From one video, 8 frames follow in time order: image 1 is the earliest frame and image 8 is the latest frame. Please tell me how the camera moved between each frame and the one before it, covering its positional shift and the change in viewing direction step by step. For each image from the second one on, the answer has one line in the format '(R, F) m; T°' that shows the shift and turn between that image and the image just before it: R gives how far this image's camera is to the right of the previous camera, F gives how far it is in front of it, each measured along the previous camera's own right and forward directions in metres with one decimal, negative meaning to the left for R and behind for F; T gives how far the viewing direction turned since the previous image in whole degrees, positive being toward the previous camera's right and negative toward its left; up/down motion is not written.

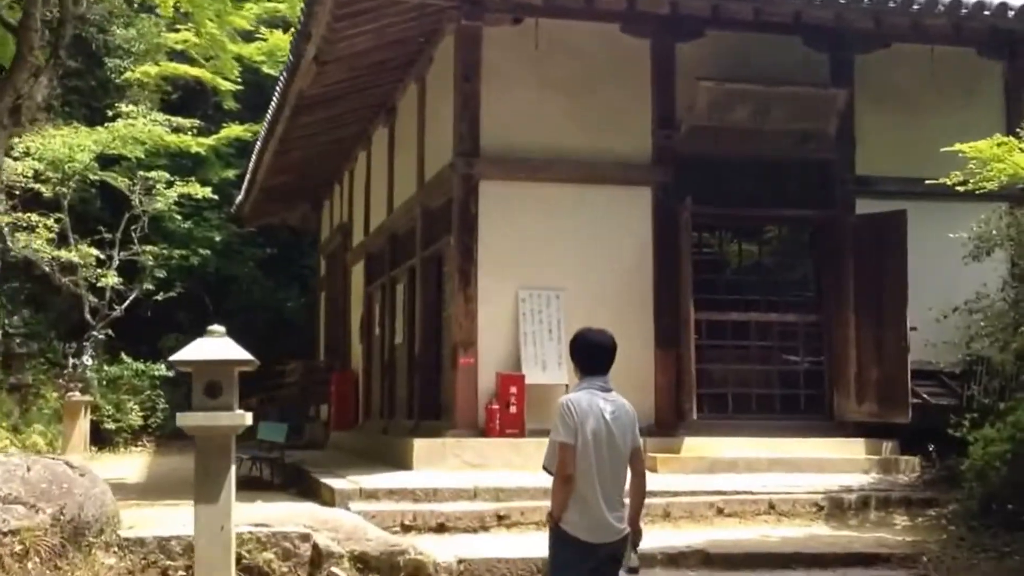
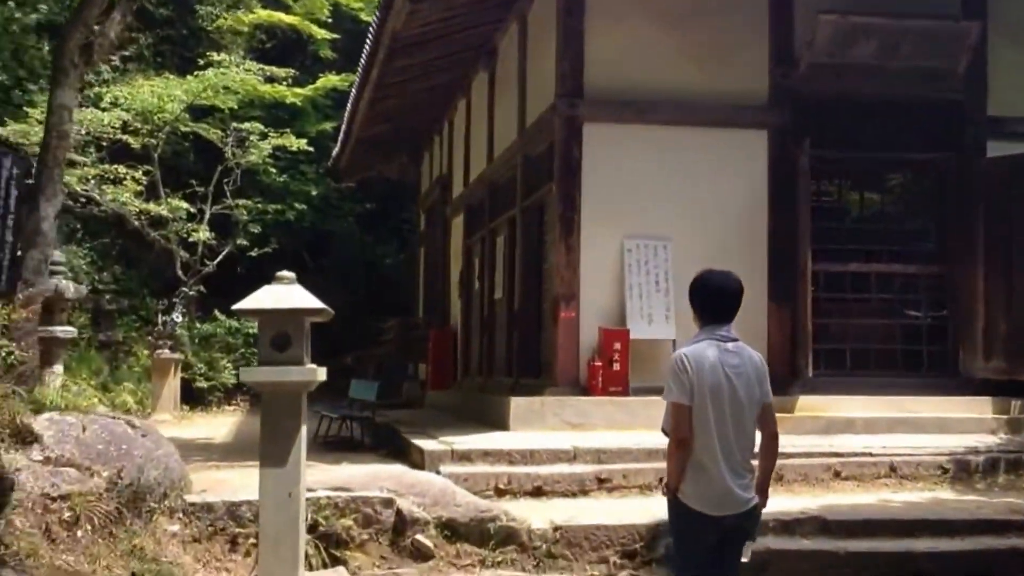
(0.0, +0.5) m; -5°
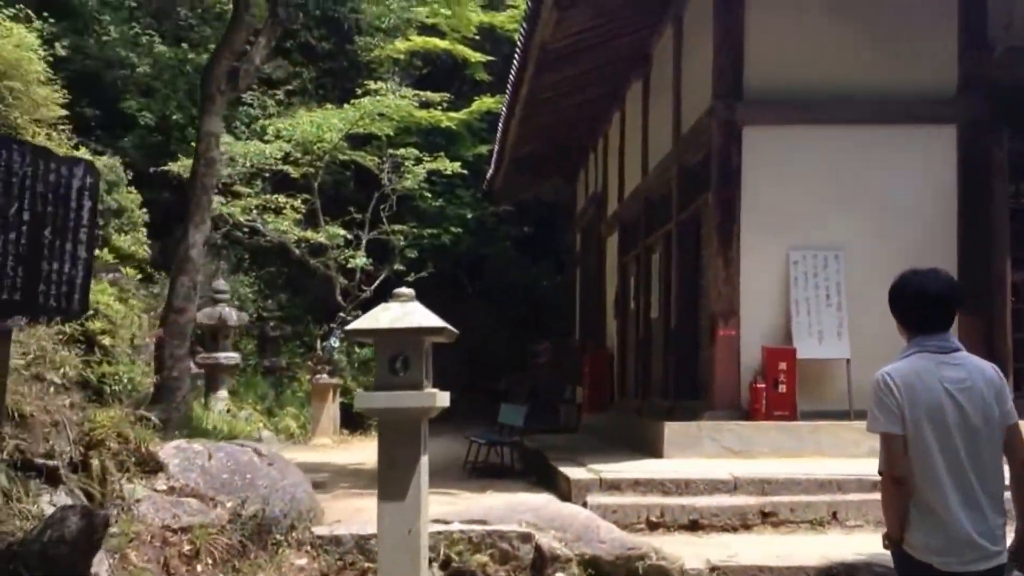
(+0.1, +0.4) m; -8°
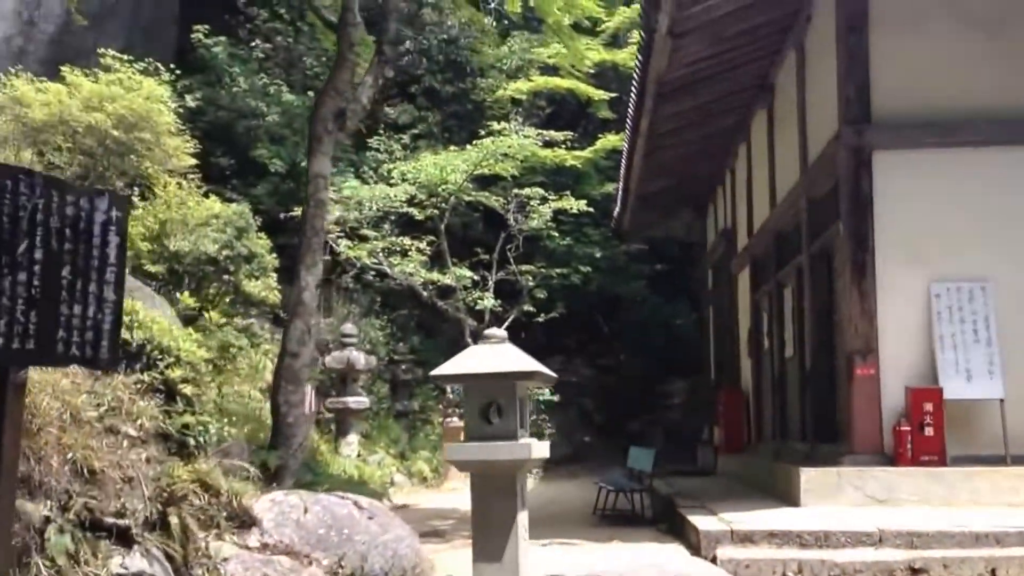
(+0.1, +0.3) m; -7°
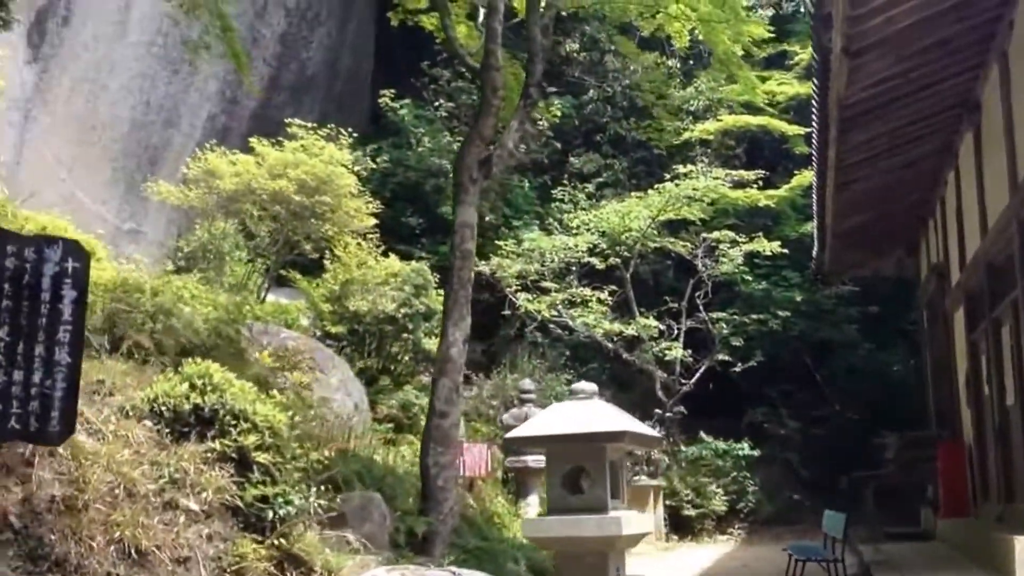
(+0.3, +0.4) m; -10°
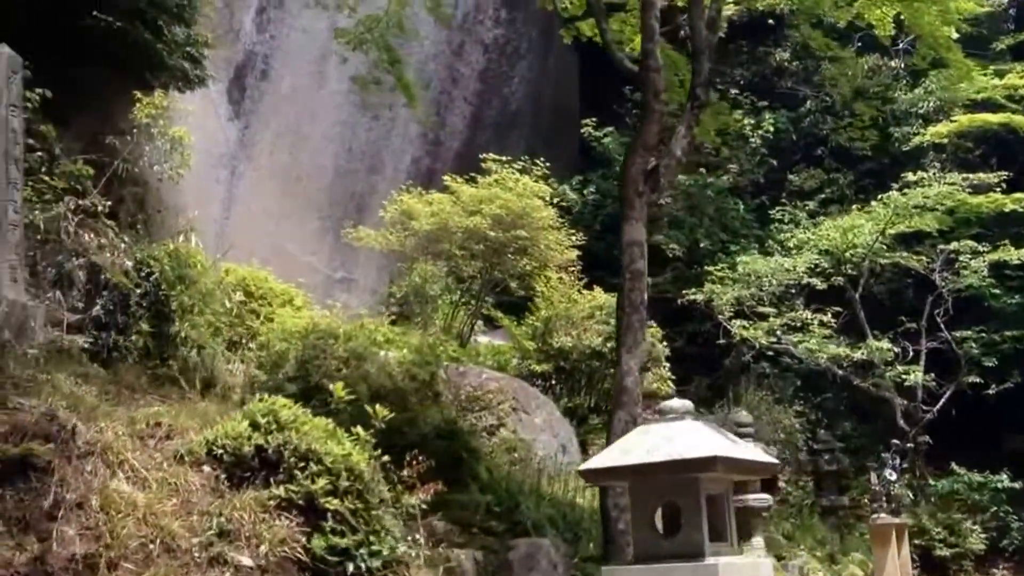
(+0.3, +0.5) m; -12°
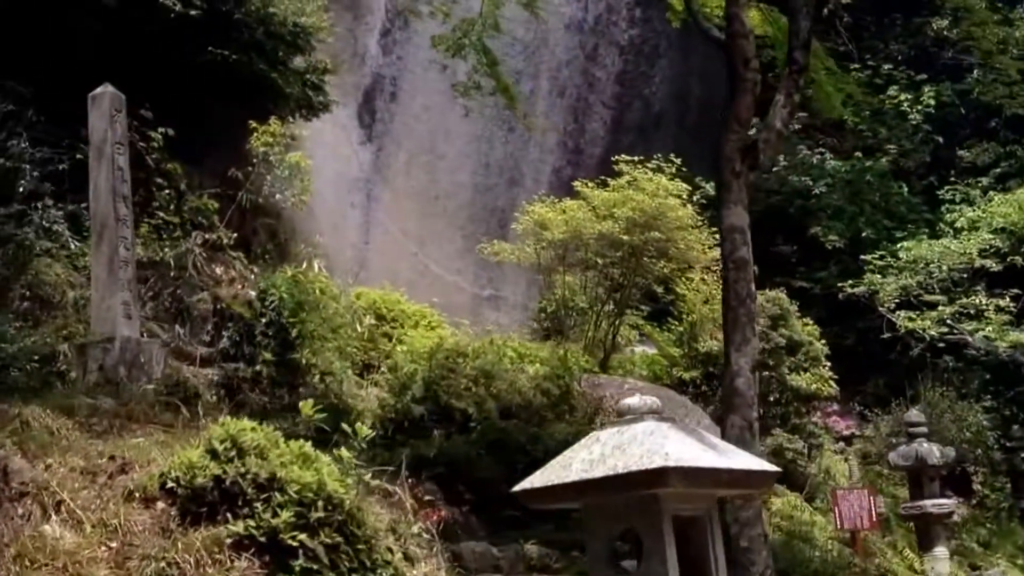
(+0.4, +0.5) m; -9°
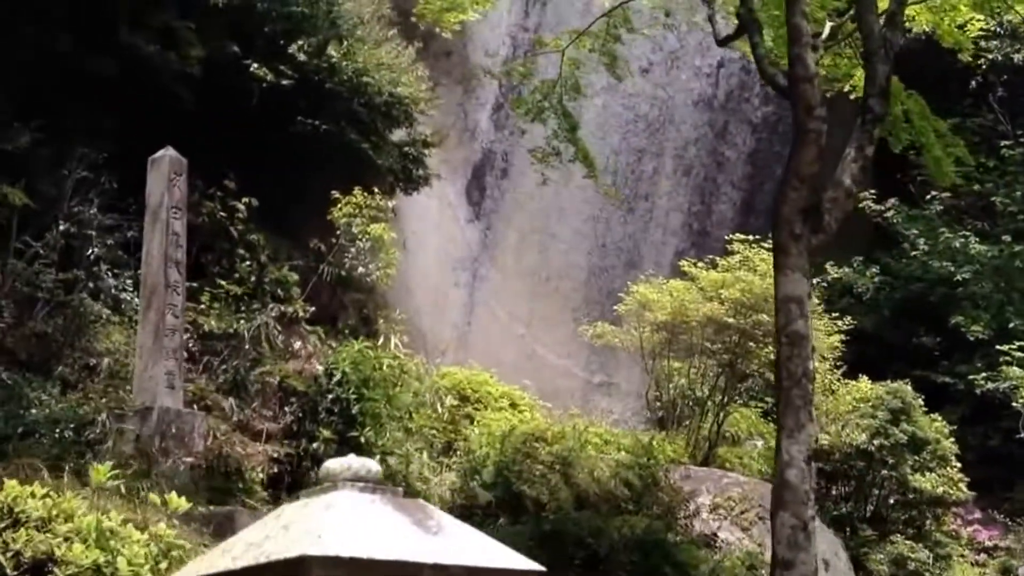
(+0.6, +0.6) m; -8°
